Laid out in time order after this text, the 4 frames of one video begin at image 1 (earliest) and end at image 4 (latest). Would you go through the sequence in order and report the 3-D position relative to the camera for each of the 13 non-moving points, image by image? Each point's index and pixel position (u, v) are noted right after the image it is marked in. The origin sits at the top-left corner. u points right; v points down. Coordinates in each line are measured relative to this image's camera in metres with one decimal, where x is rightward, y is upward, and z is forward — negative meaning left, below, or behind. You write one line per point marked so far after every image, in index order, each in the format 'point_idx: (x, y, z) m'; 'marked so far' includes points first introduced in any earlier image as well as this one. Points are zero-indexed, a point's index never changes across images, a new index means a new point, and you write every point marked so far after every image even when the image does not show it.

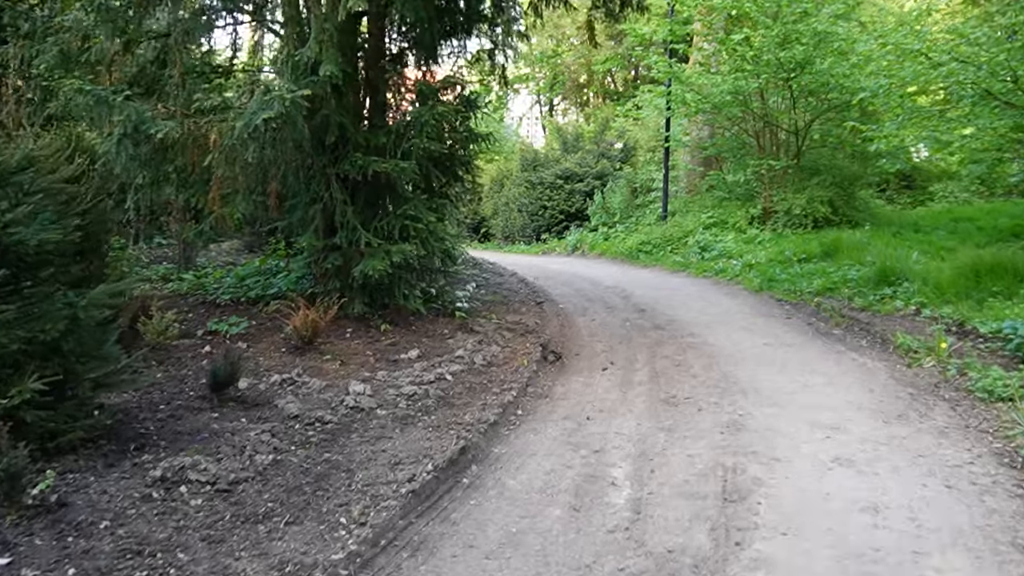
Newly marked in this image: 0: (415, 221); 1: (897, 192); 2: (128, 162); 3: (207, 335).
0: (-0.8, +0.5, +7.4) m
1: (+7.7, +1.9, +19.1) m
2: (-2.6, +0.8, +6.4) m
3: (-2.2, -0.3, +7.0) m
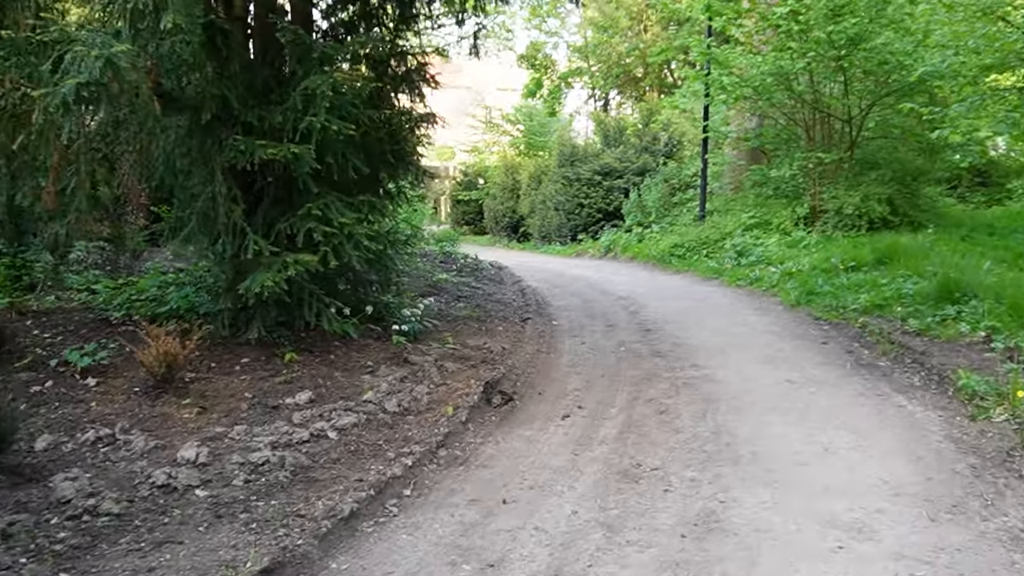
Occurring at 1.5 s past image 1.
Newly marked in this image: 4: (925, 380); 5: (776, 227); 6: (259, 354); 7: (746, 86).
0: (-1.1, +0.4, +5.8) m
1: (+8.1, +1.7, +16.9) m
2: (-3.0, +0.7, +4.9) m
3: (-2.7, -0.5, +5.5) m
4: (+2.8, -0.6, +6.5) m
5: (+4.0, +0.9, +14.4) m
6: (-1.6, -0.4, +6.0) m
7: (+3.4, +2.9, +13.8) m
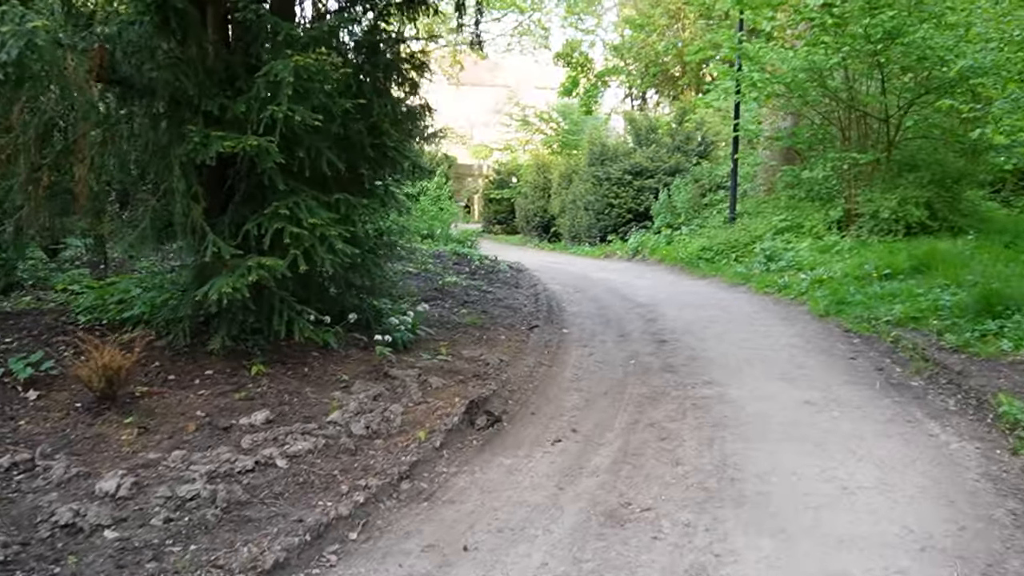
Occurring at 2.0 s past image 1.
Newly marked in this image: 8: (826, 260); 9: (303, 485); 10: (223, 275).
0: (-1.2, +0.4, +5.3) m
1: (+8.5, +1.6, +16.1) m
2: (-3.1, +0.7, +4.5) m
3: (-2.7, -0.5, +5.1) m
4: (+2.8, -0.7, +5.8) m
5: (+4.3, +0.8, +13.7) m
6: (-1.7, -0.4, +5.5) m
7: (+3.7, +2.8, +13.1) m
8: (+3.8, +0.3, +11.6) m
9: (-0.9, -0.8, +4.0) m
10: (-1.5, +0.1, +5.1) m
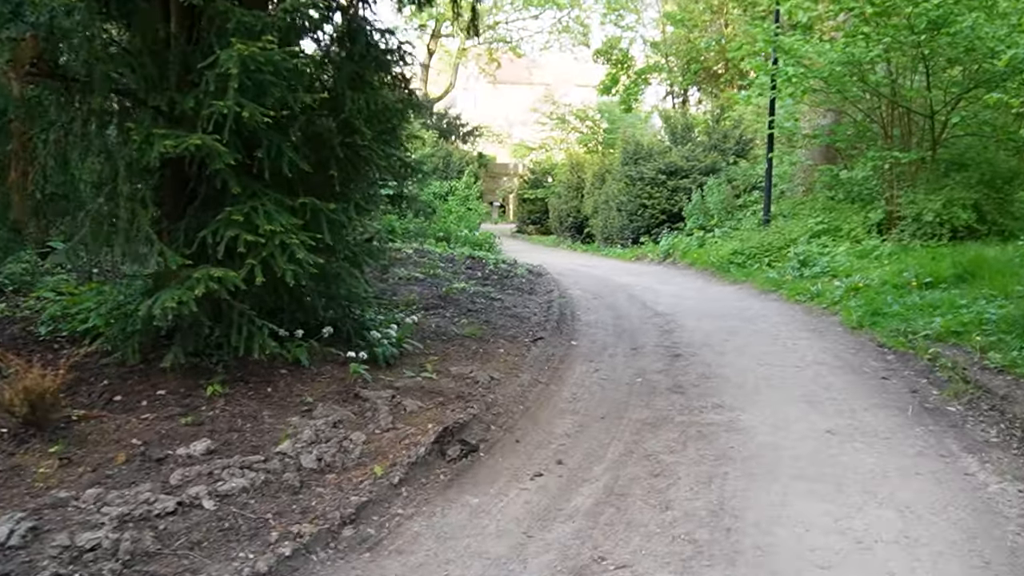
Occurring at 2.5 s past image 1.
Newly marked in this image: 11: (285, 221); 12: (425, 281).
0: (-1.3, +0.3, +4.8) m
1: (+8.9, +1.5, +15.1) m
2: (-3.2, +0.7, +4.1) m
3: (-2.9, -0.5, +4.6) m
4: (+2.7, -0.8, +5.1) m
5: (+4.6, +0.7, +13.0) m
6: (-1.8, -0.5, +5.0) m
7: (+3.9, +2.7, +12.4) m
8: (+4.0, +0.2, +10.9) m
9: (-1.0, -0.9, +3.5) m
10: (-1.7, 0.0, +4.6) m
11: (-1.1, +0.3, +4.7) m
12: (-0.9, +0.1, +9.4) m
